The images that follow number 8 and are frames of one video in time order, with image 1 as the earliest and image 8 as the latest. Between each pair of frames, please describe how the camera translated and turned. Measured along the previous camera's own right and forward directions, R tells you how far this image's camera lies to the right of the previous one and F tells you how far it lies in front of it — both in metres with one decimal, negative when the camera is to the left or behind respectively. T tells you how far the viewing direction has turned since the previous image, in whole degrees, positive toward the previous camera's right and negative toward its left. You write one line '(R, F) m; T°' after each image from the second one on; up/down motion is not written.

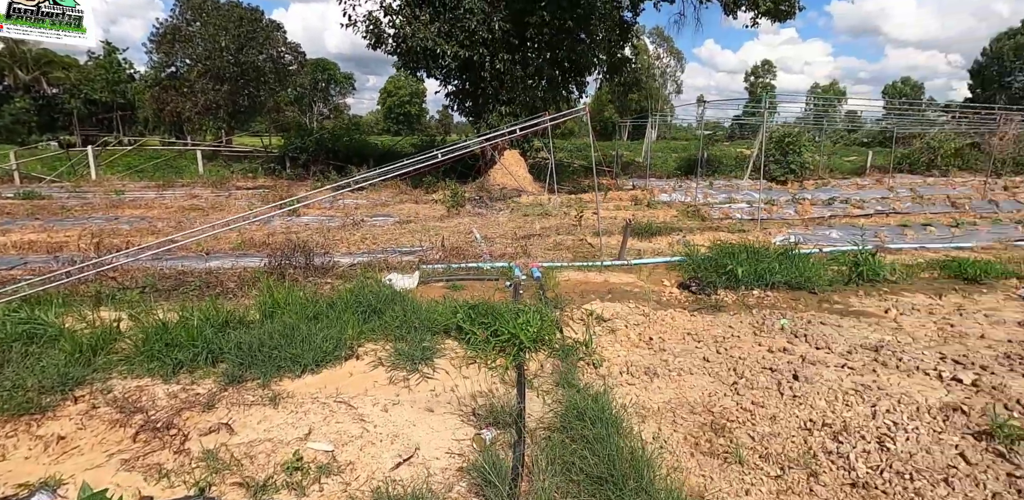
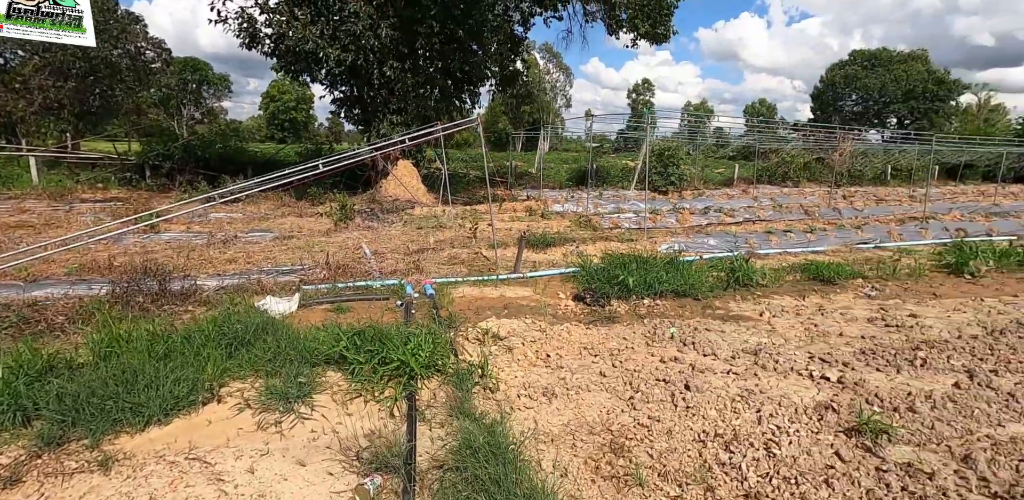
(+0.1, +0.2) m; +11°
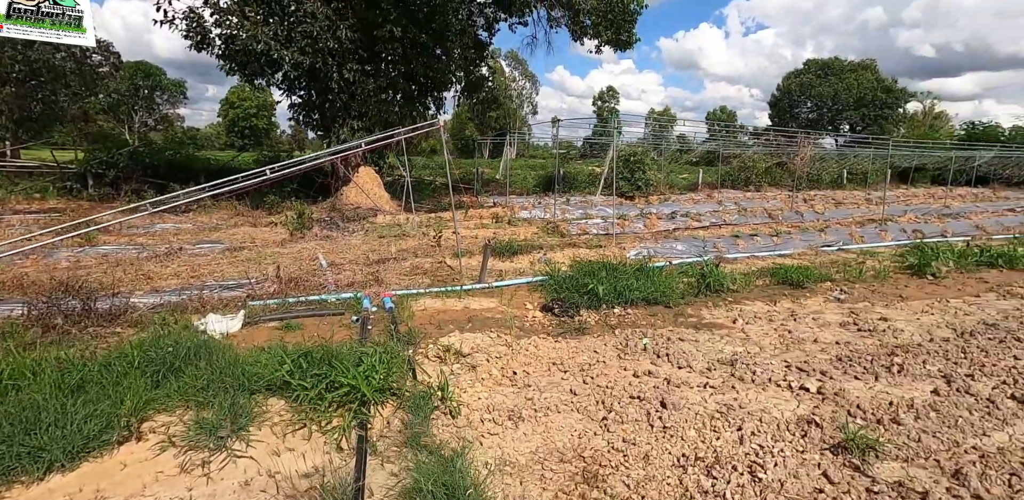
(+0.1, +0.3) m; +4°
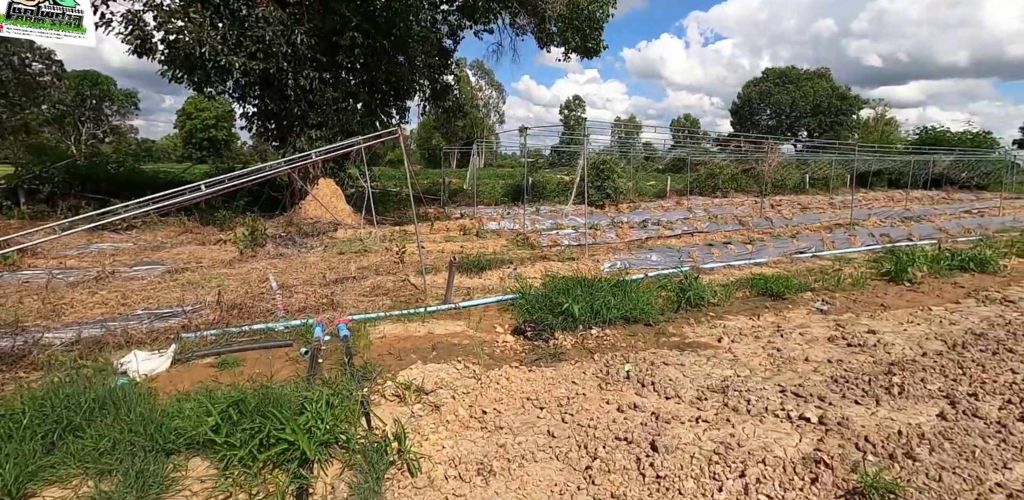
(0.0, +0.4) m; +3°
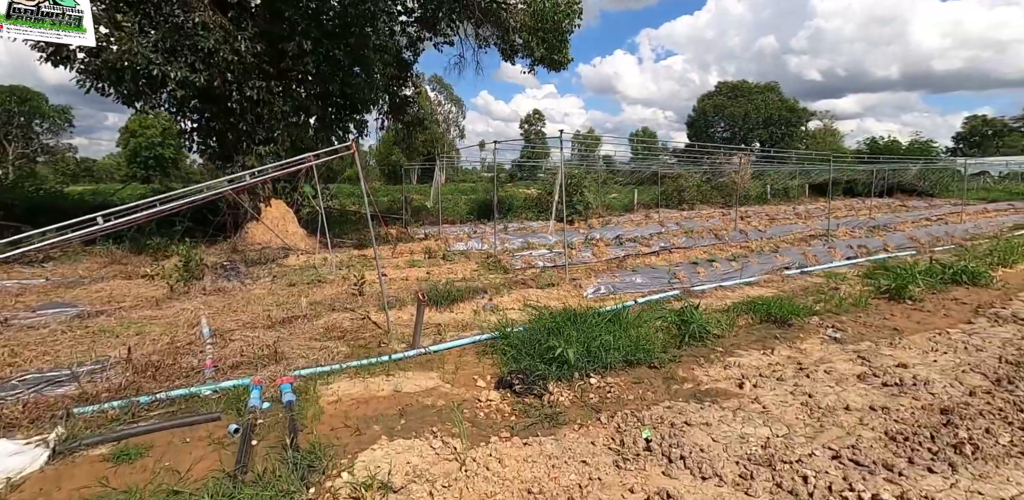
(-0.1, +0.7) m; +4°
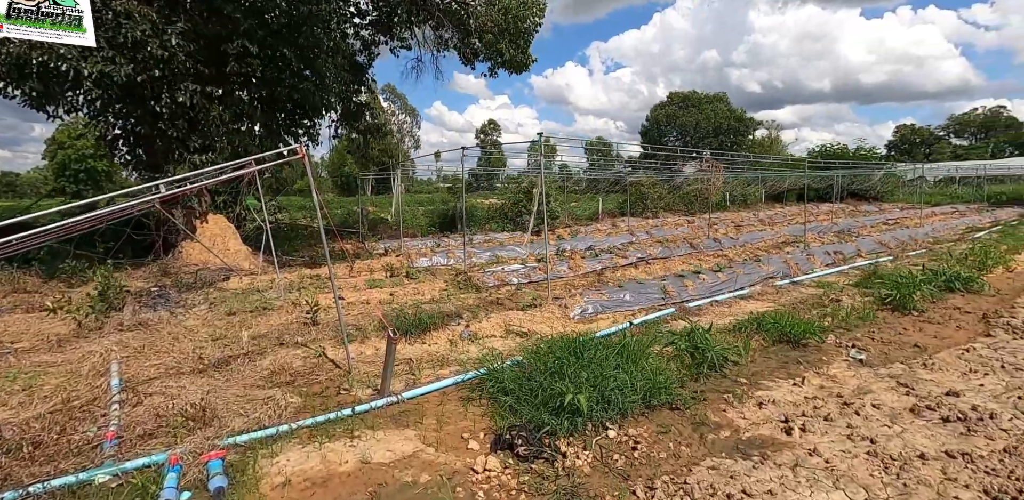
(-0.2, +0.7) m; +5°
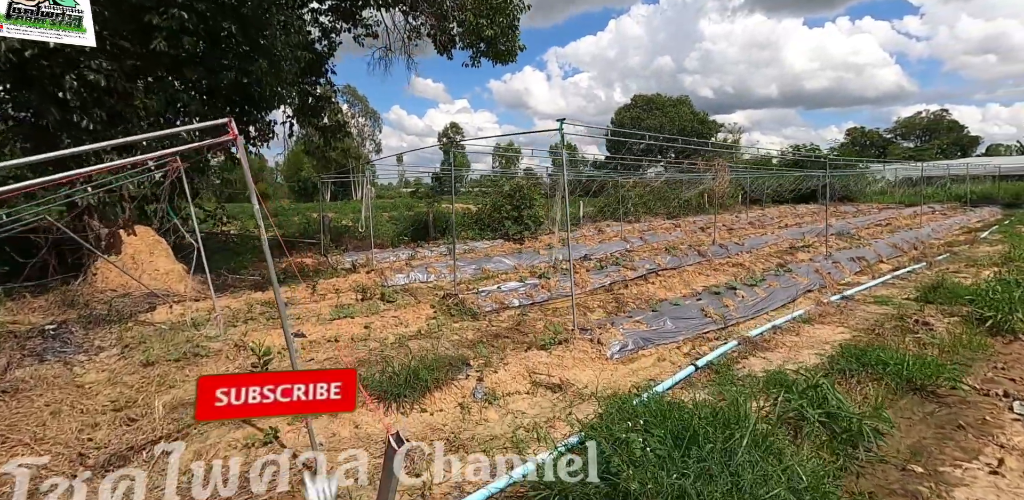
(-0.5, +1.3) m; +4°
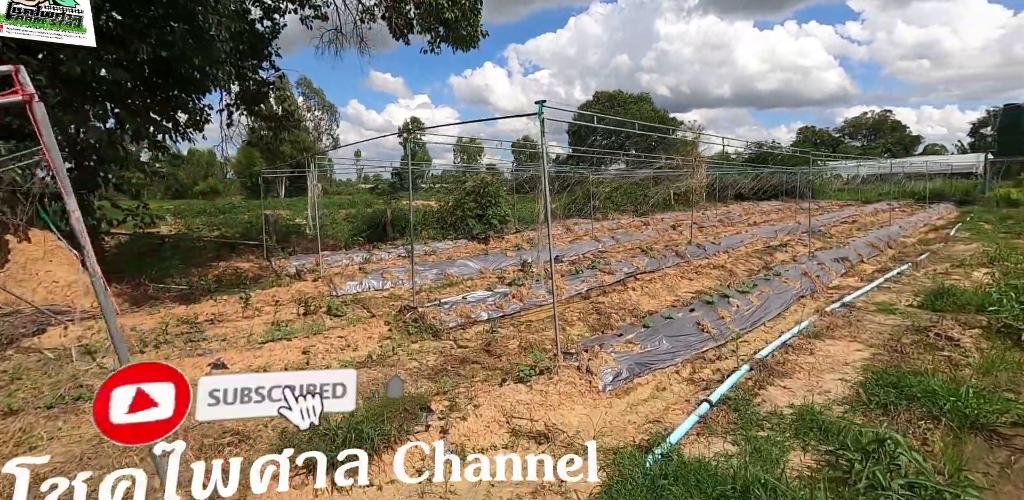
(-0.1, +0.8) m; +4°
